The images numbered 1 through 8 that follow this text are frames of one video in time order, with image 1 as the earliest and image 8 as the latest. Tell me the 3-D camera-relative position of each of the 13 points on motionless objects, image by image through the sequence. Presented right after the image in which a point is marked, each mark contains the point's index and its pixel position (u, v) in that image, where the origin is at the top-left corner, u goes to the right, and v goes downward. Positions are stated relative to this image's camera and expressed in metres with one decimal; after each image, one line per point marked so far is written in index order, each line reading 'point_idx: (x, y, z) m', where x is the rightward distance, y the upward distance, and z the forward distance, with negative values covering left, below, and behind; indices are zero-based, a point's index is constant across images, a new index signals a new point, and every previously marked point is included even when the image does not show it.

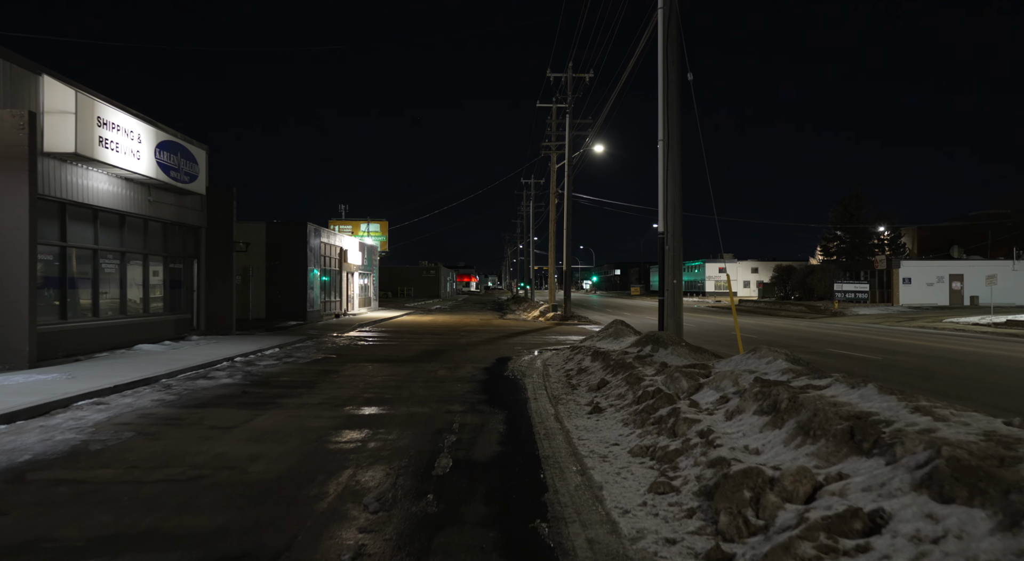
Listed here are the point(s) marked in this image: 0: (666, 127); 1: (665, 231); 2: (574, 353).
0: (+3.5, +3.4, +15.6) m
1: (+3.4, +1.1, +15.6) m
2: (+1.5, -1.7, +16.6) m
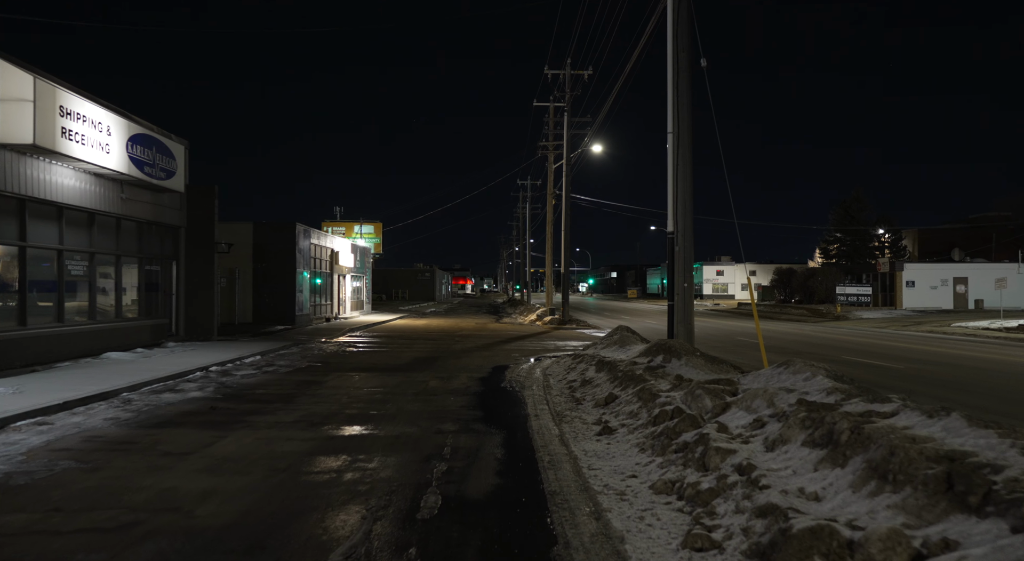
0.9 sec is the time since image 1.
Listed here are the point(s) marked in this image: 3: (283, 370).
0: (+3.4, +3.3, +14.5) m
1: (+3.4, +1.0, +14.5) m
2: (+1.4, -1.8, +15.5) m
3: (-5.1, -2.0, +15.7) m
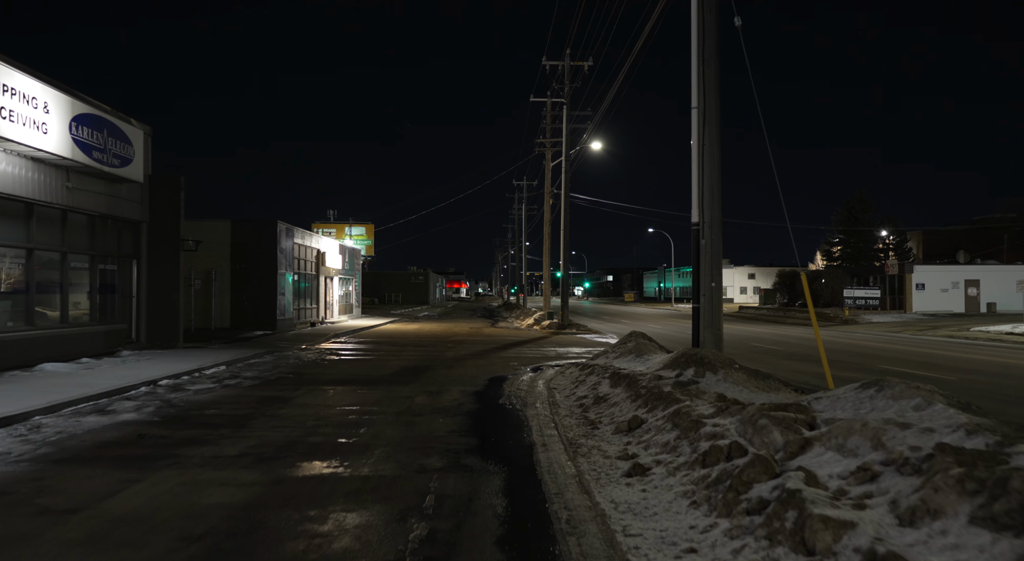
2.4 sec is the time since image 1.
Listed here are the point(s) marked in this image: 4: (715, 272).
0: (+3.4, +3.4, +12.5) m
1: (+3.4, +1.0, +12.5) m
2: (+1.4, -1.8, +13.5) m
3: (-5.2, -2.0, +13.6) m
4: (+3.6, +0.1, +12.3) m
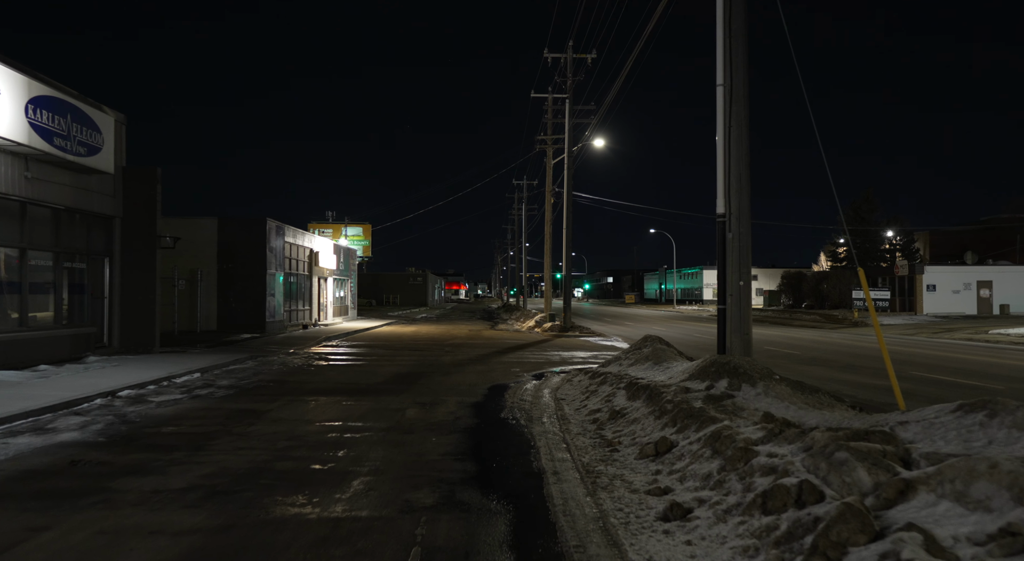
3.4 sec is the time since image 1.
0: (+3.5, +3.4, +11.2) m
1: (+3.4, +1.1, +11.2) m
2: (+1.5, -1.8, +12.1) m
3: (-5.1, -2.0, +12.2) m
4: (+3.6, +0.2, +11.0) m
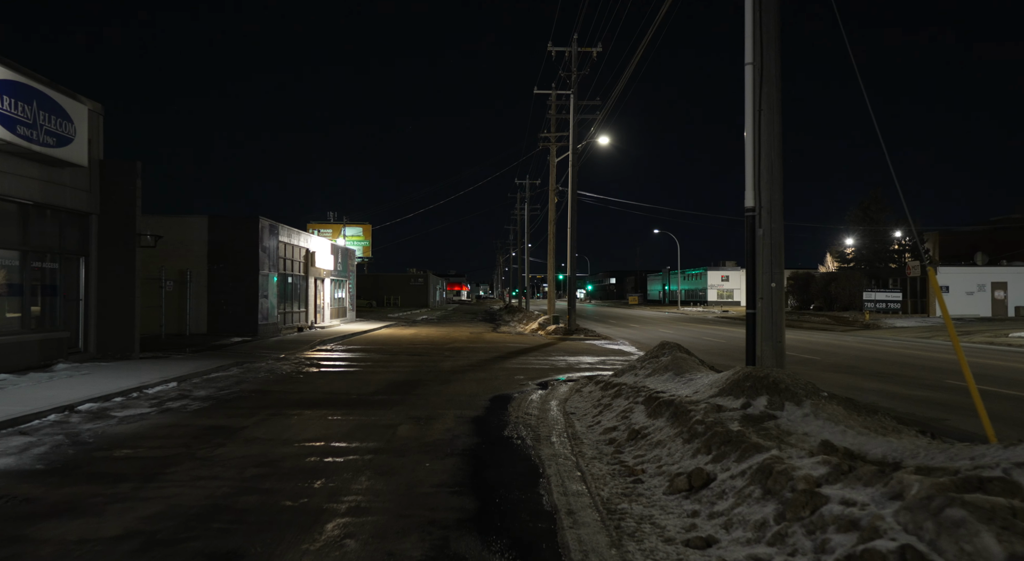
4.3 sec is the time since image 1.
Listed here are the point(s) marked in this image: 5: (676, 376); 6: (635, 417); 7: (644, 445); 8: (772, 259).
0: (+3.5, +3.4, +10.0) m
1: (+3.5, +1.0, +10.0) m
2: (+1.5, -1.8, +10.9) m
3: (-5.0, -2.0, +11.1) m
4: (+3.7, +0.2, +9.8) m
5: (+2.4, -1.4, +10.2) m
6: (+1.6, -1.8, +9.1) m
7: (+1.5, -1.8, +7.8) m
8: (+3.7, +0.3, +9.8) m
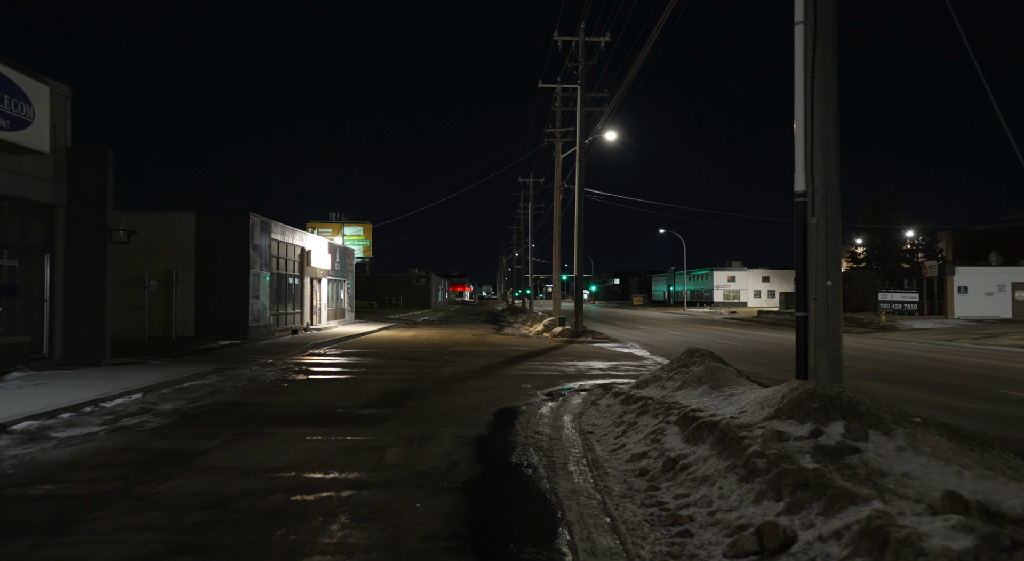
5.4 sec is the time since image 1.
0: (+3.6, +3.4, +8.5) m
1: (+3.6, +1.1, +8.5) m
2: (+1.6, -1.8, +9.4) m
3: (-4.9, -2.0, +9.6) m
4: (+3.8, +0.2, +8.3) m
5: (+2.5, -1.4, +8.7) m
6: (+1.7, -1.7, +7.6) m
7: (+1.6, -1.8, +6.3) m
8: (+3.8, +0.3, +8.3) m
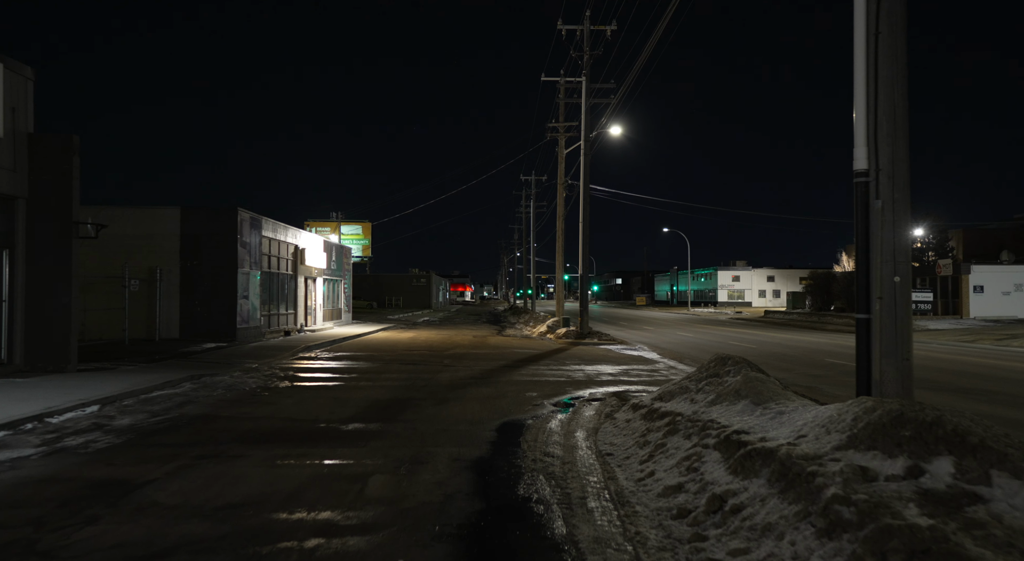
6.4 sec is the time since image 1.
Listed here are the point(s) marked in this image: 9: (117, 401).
0: (+3.7, +3.4, +7.2) m
1: (+3.7, +1.1, +7.2) m
2: (+1.7, -1.7, +8.1) m
3: (-4.9, -1.9, +8.3) m
4: (+3.9, +0.2, +7.0) m
5: (+2.6, -1.3, +7.4) m
6: (+1.8, -1.7, +6.2) m
7: (+1.6, -1.8, +5.0) m
8: (+3.8, +0.4, +7.0) m
9: (-6.2, -1.9, +11.0) m
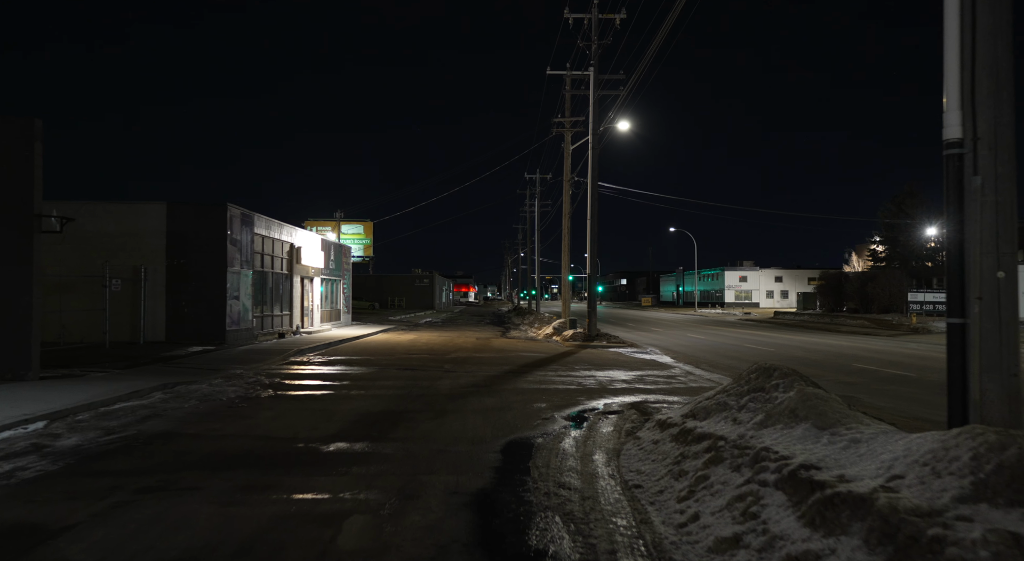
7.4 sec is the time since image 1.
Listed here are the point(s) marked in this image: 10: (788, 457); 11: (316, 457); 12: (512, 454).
0: (+3.8, +3.5, +5.8) m
1: (+3.8, +1.1, +5.8) m
2: (+1.8, -1.7, +6.7) m
3: (-4.8, -1.9, +6.9) m
4: (+4.0, +0.3, +5.6) m
5: (+2.7, -1.3, +6.0) m
6: (+1.8, -1.7, +4.9) m
7: (+1.7, -1.7, +3.6) m
8: (+3.9, +0.4, +5.6) m
9: (-6.1, -1.9, +9.7) m
10: (+2.2, -1.4, +5.6) m
11: (-2.3, -2.0, +8.0) m
12: (0.0, -2.1, +8.2) m
